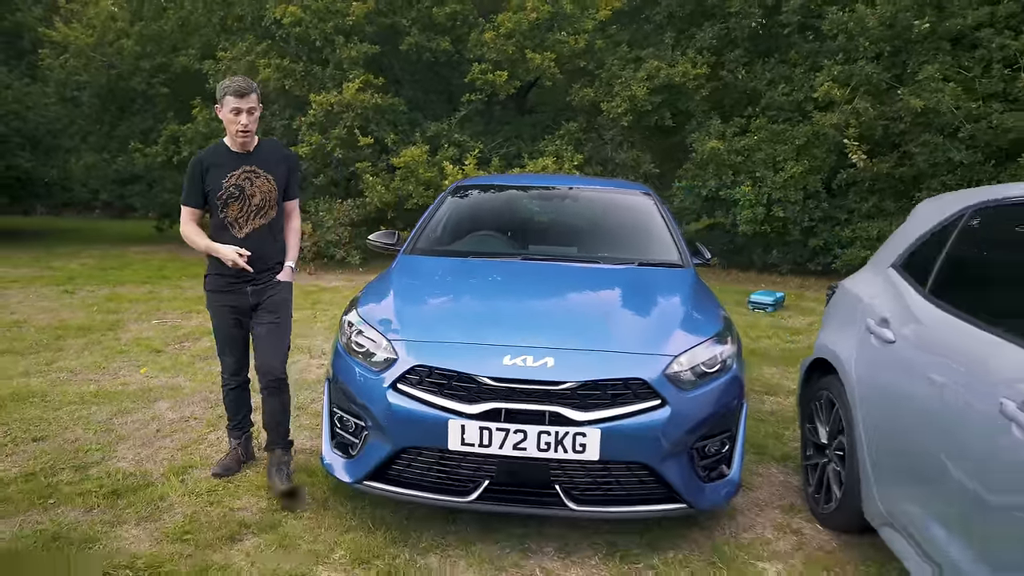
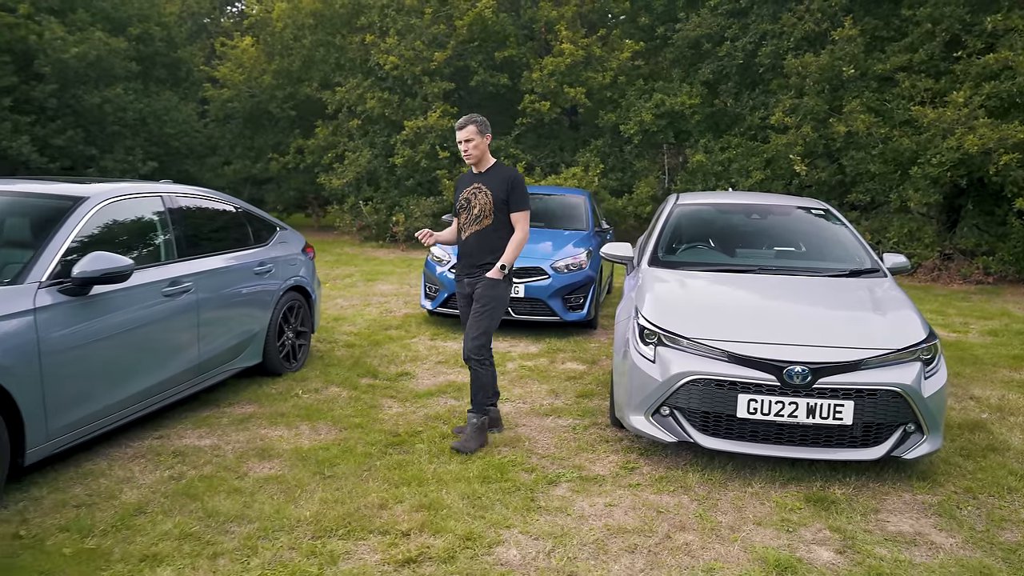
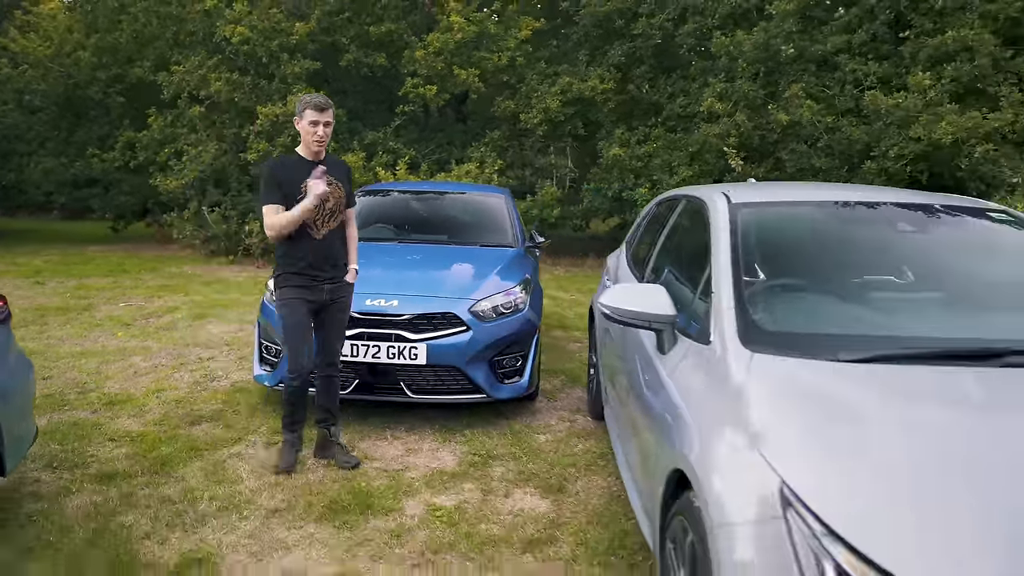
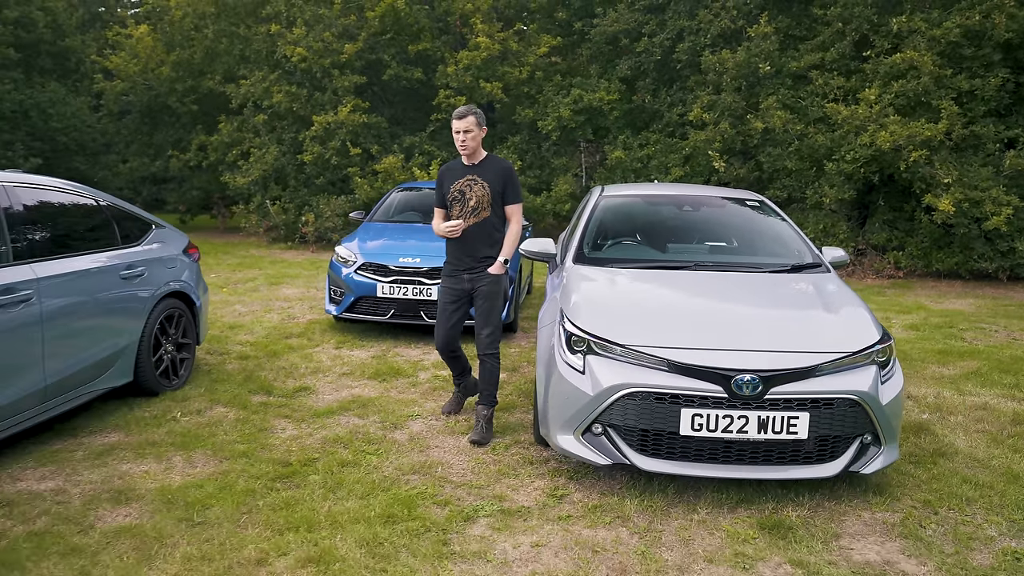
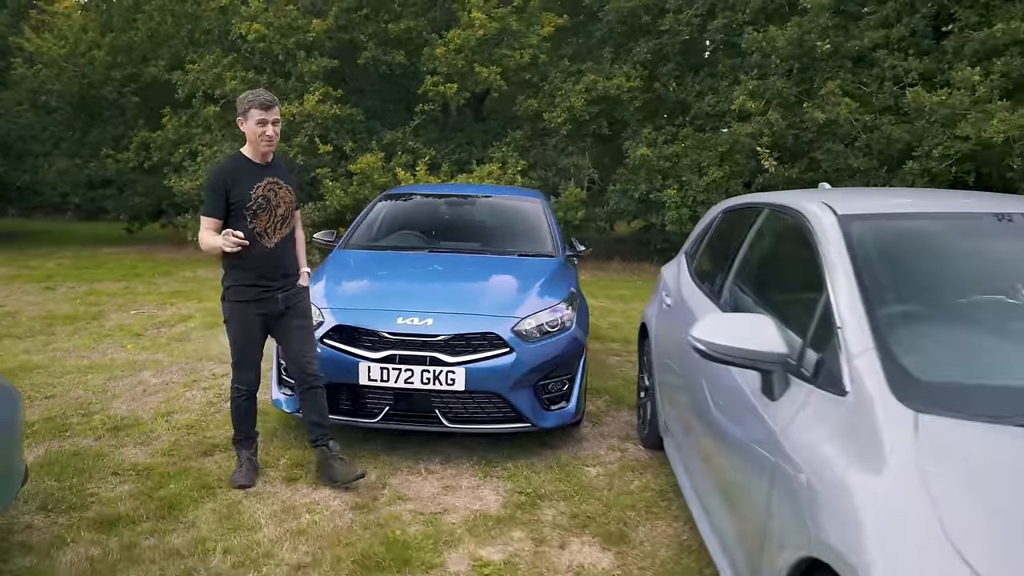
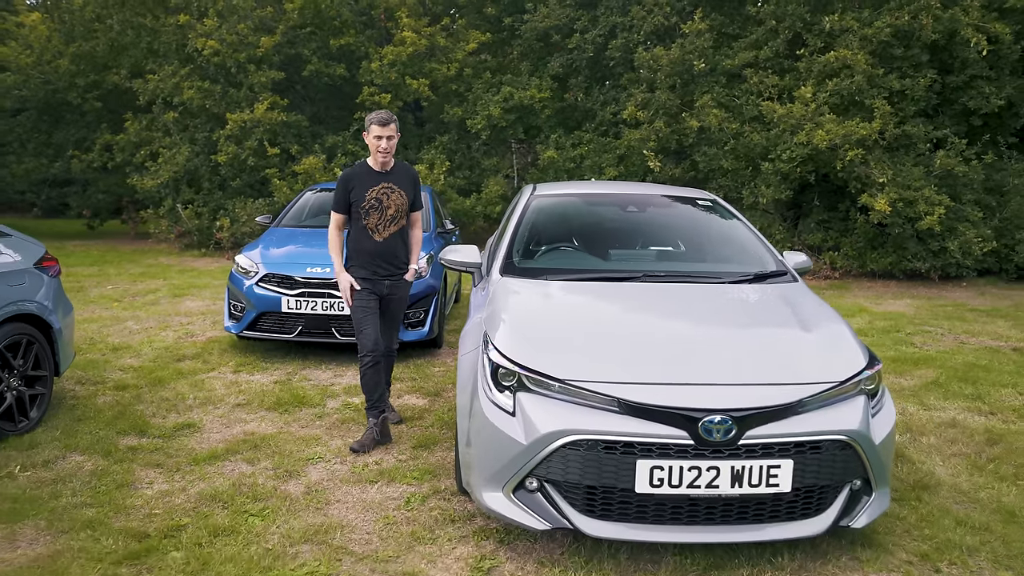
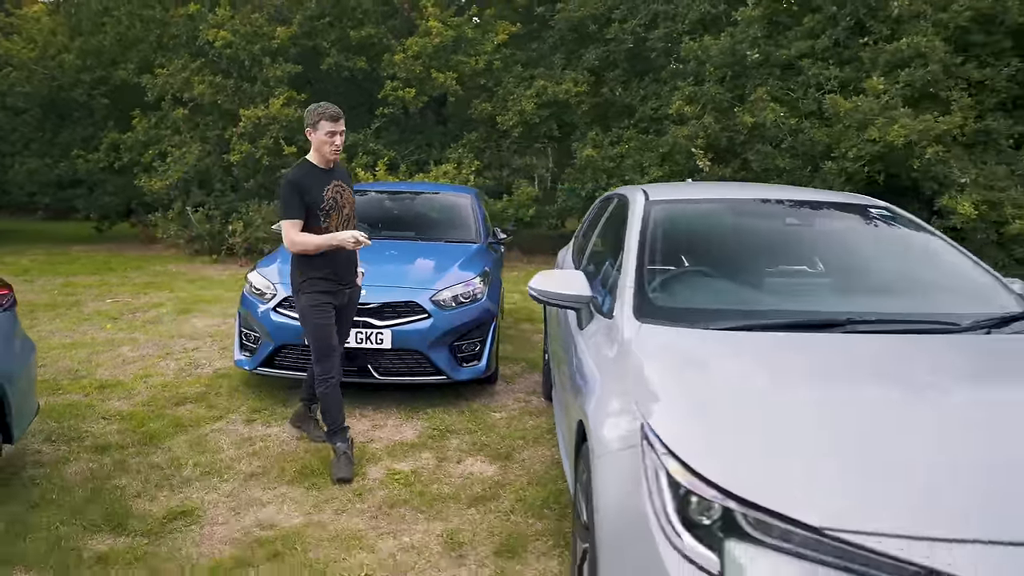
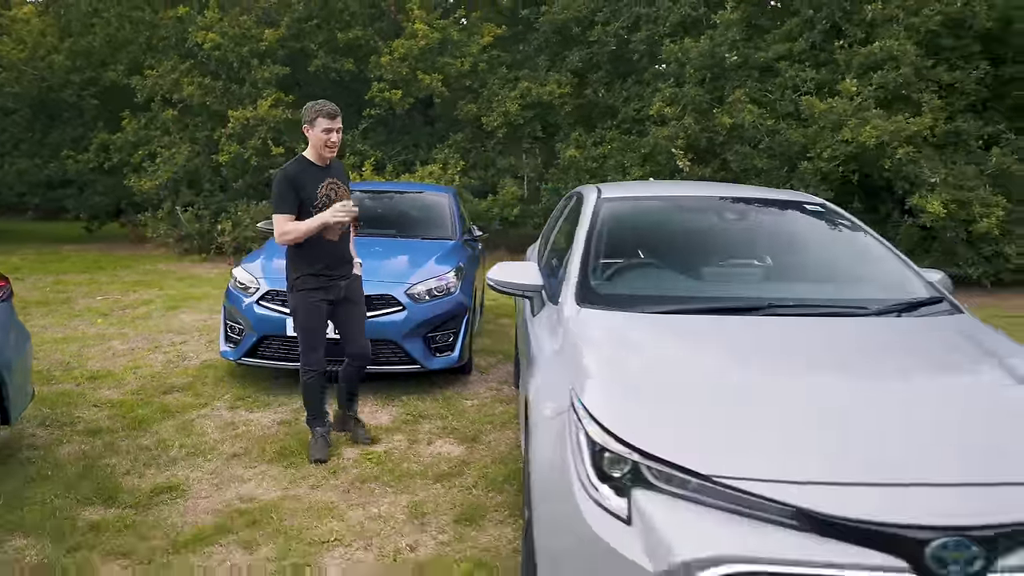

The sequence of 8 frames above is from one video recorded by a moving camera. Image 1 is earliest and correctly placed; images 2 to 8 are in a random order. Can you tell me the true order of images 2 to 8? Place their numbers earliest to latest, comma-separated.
5, 3, 7, 8, 6, 4, 2
